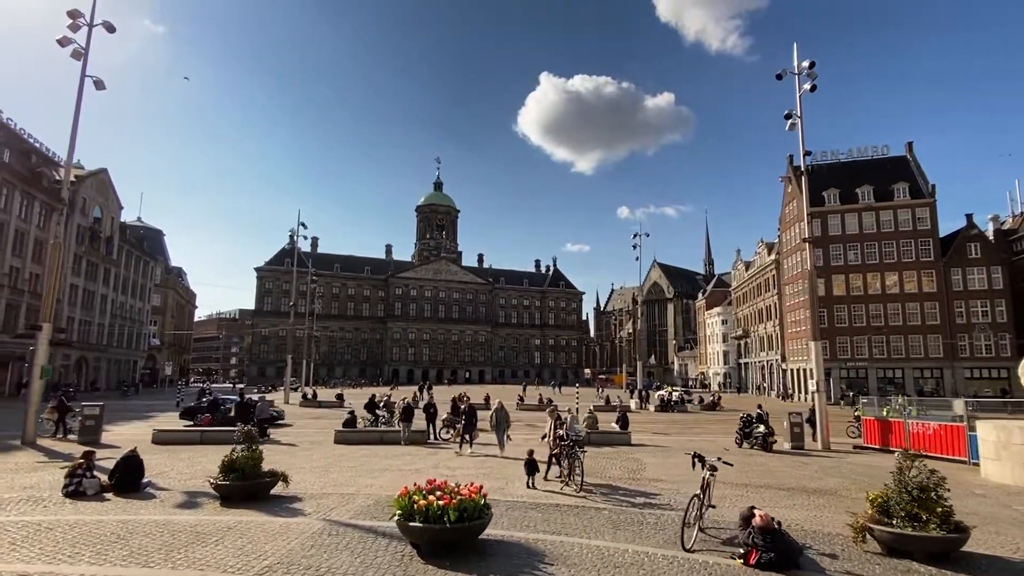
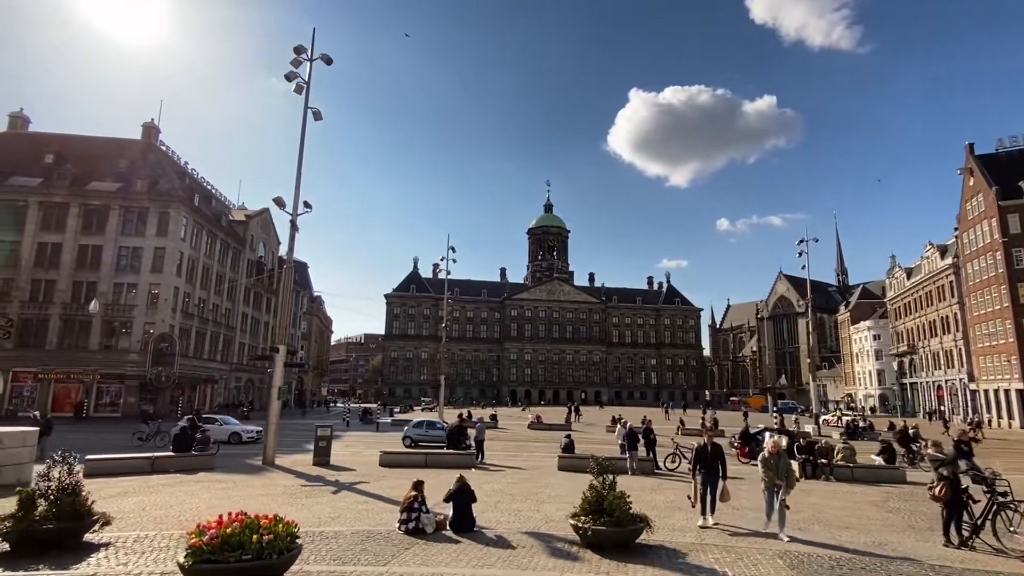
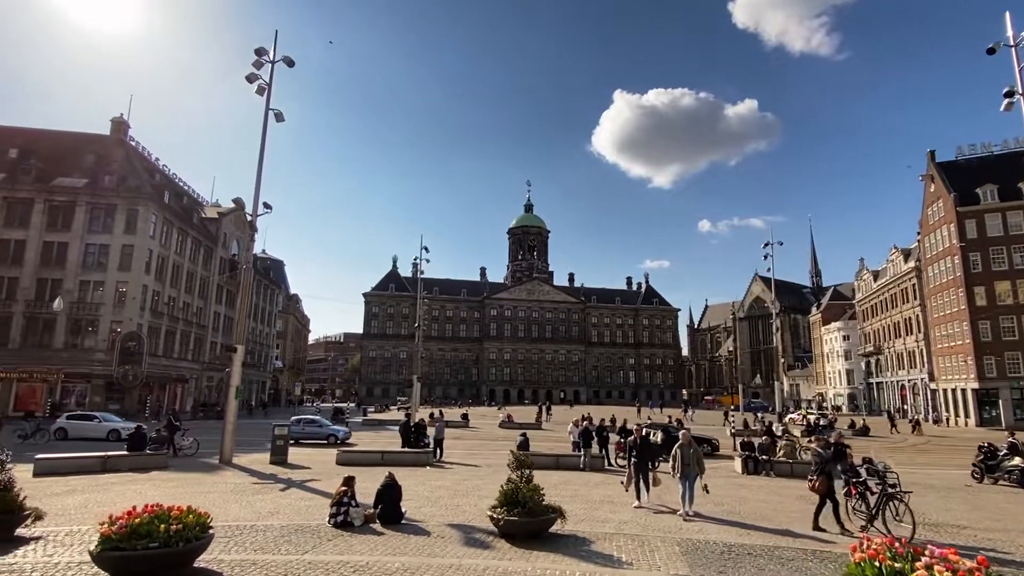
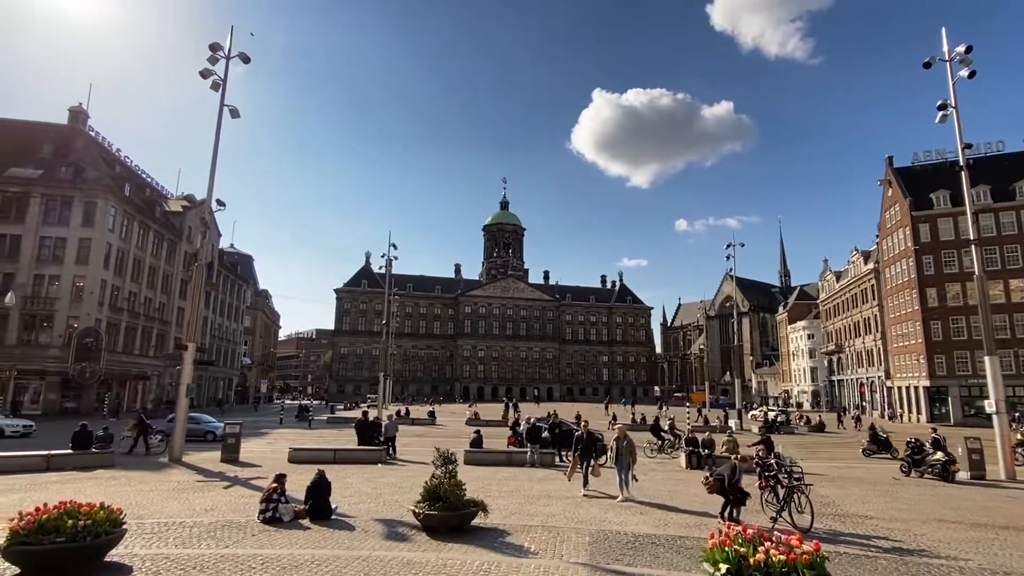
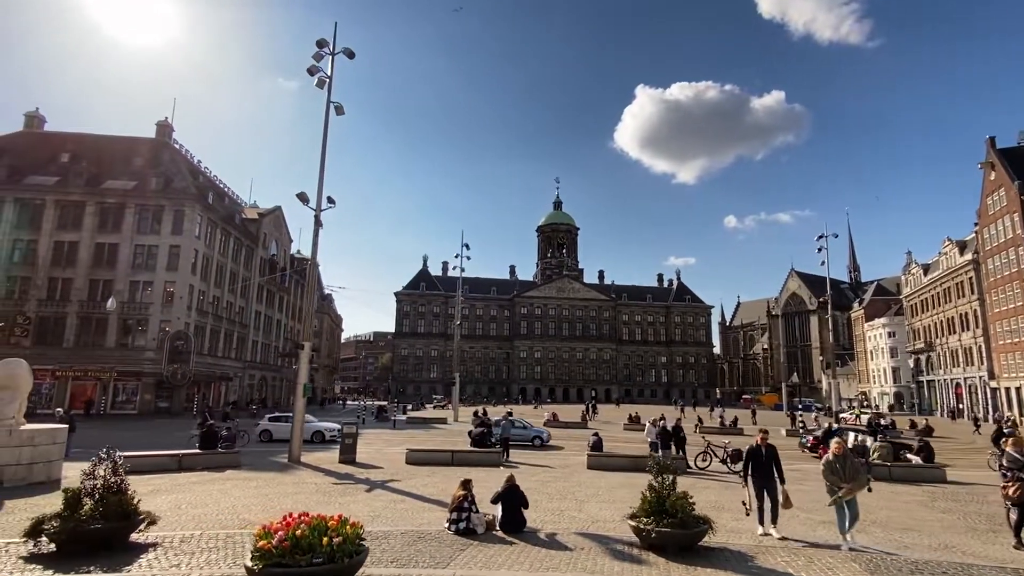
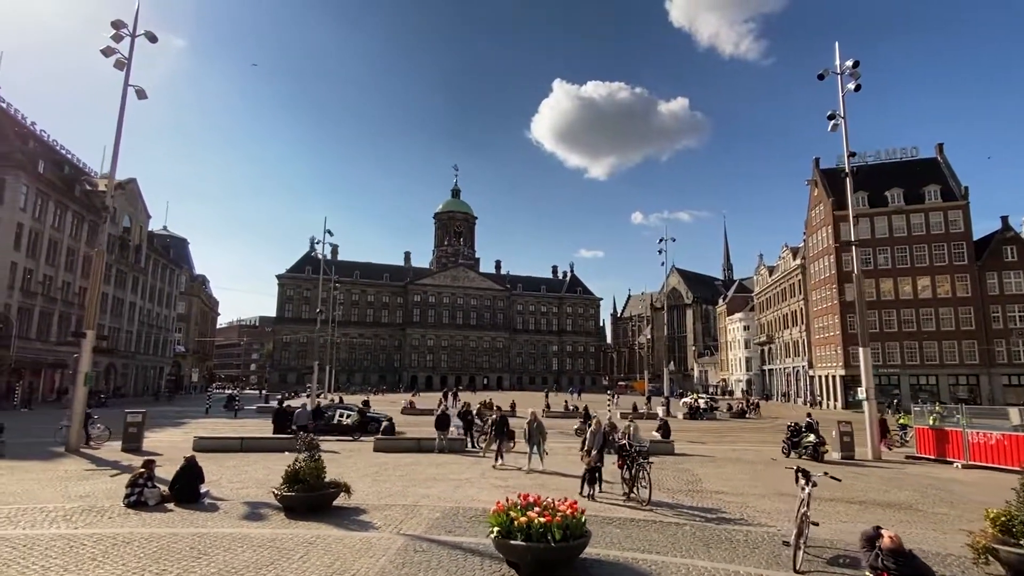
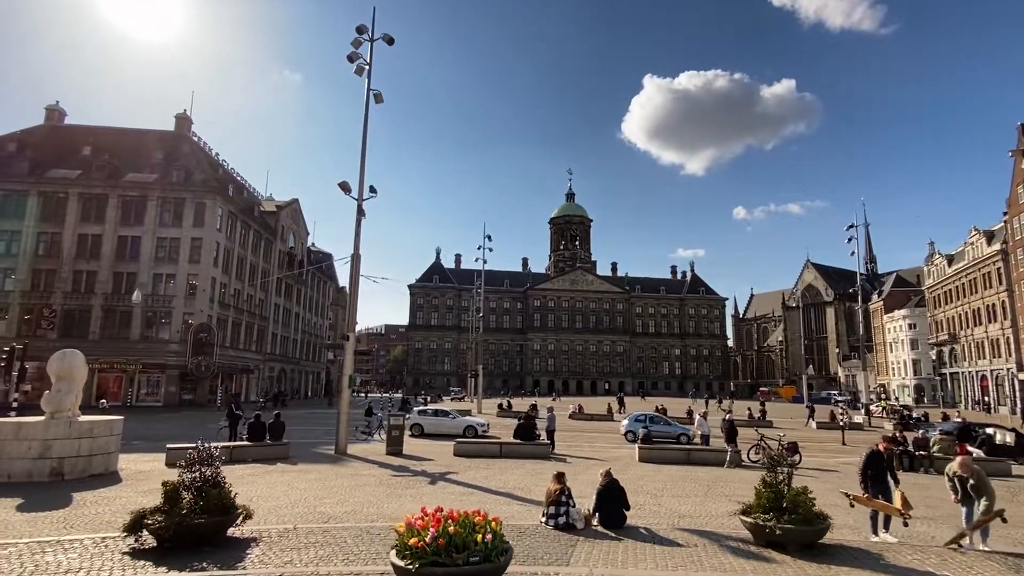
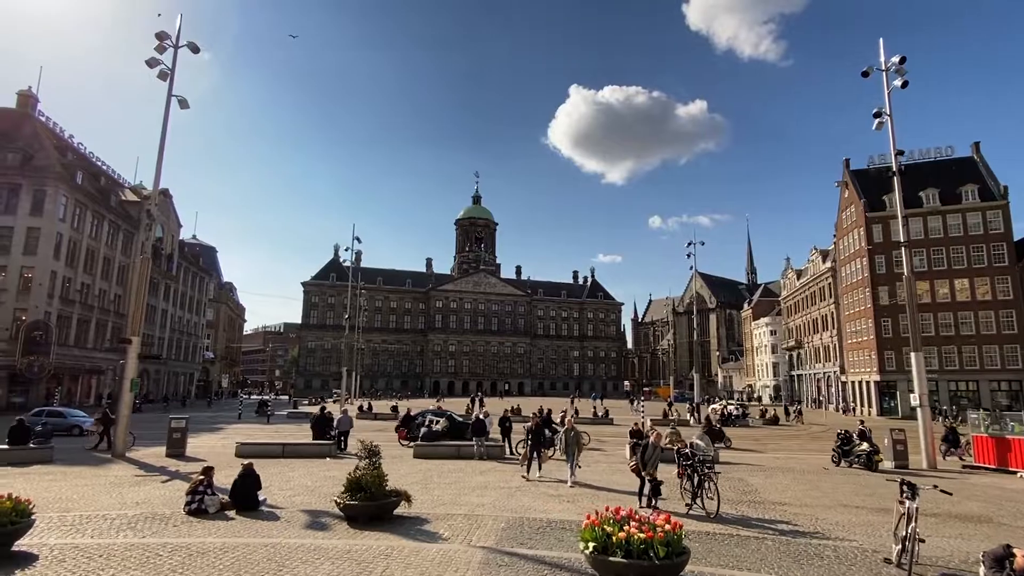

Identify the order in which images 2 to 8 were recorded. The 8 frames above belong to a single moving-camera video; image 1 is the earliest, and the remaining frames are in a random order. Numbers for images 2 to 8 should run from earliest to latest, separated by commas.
6, 8, 4, 3, 2, 5, 7
